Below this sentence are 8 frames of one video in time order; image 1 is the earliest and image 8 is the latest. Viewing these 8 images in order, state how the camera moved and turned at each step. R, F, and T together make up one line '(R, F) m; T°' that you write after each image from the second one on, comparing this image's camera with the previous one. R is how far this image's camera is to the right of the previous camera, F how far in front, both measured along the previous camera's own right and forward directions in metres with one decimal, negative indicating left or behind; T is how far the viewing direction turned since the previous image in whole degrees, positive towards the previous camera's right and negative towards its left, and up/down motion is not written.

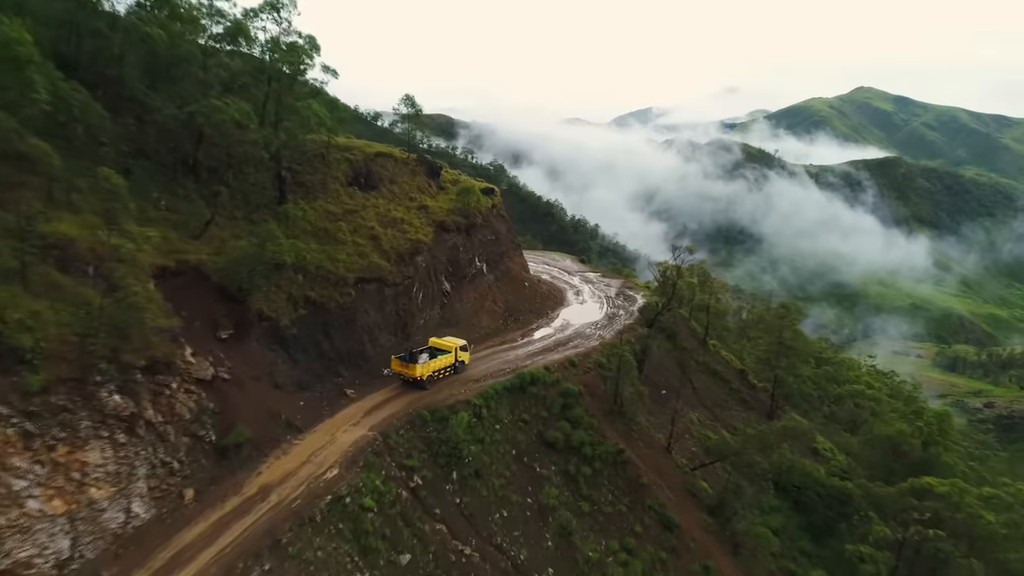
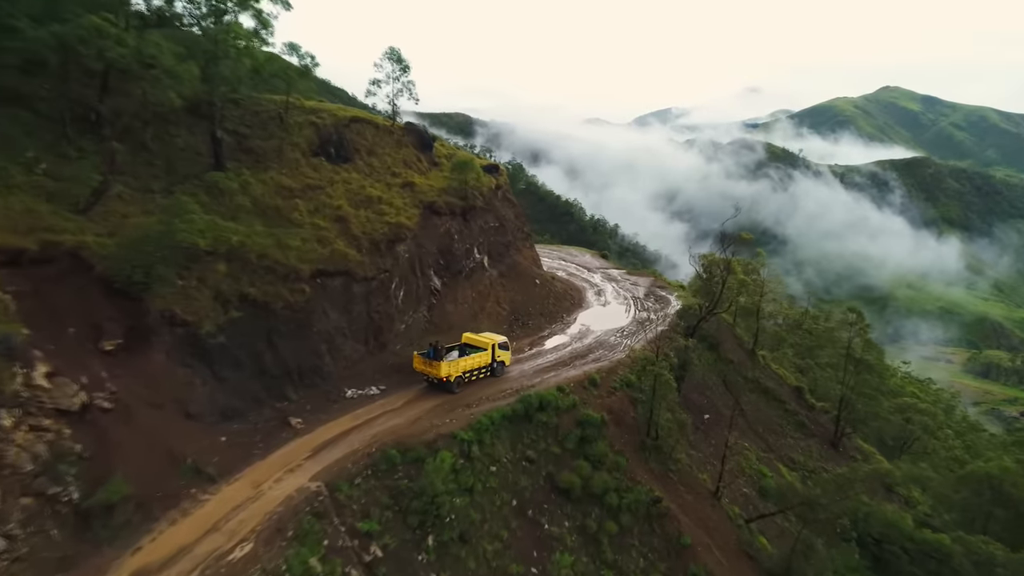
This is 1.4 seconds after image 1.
(+0.7, +9.4) m; -1°
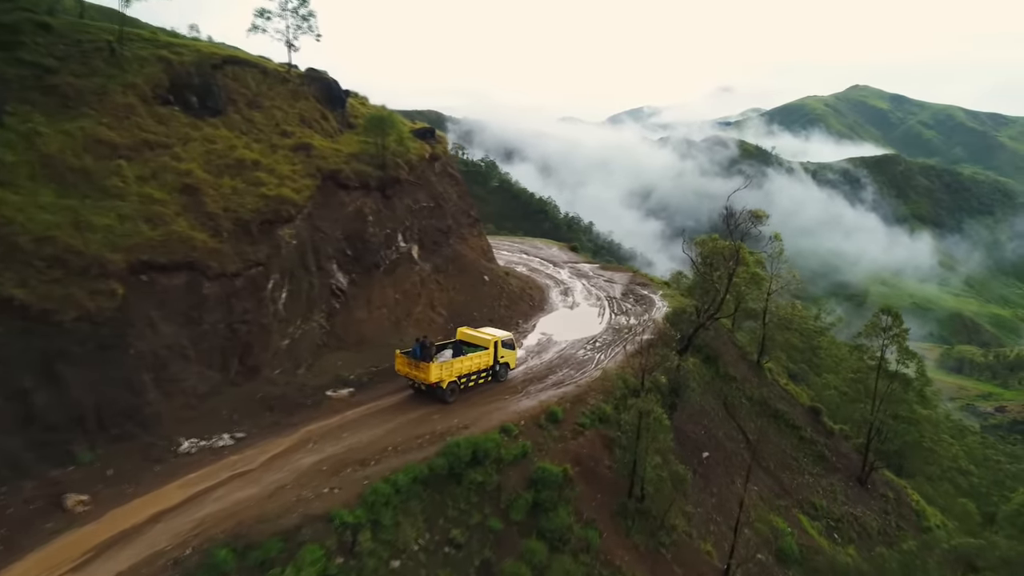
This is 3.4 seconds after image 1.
(+1.7, +9.8) m; +2°
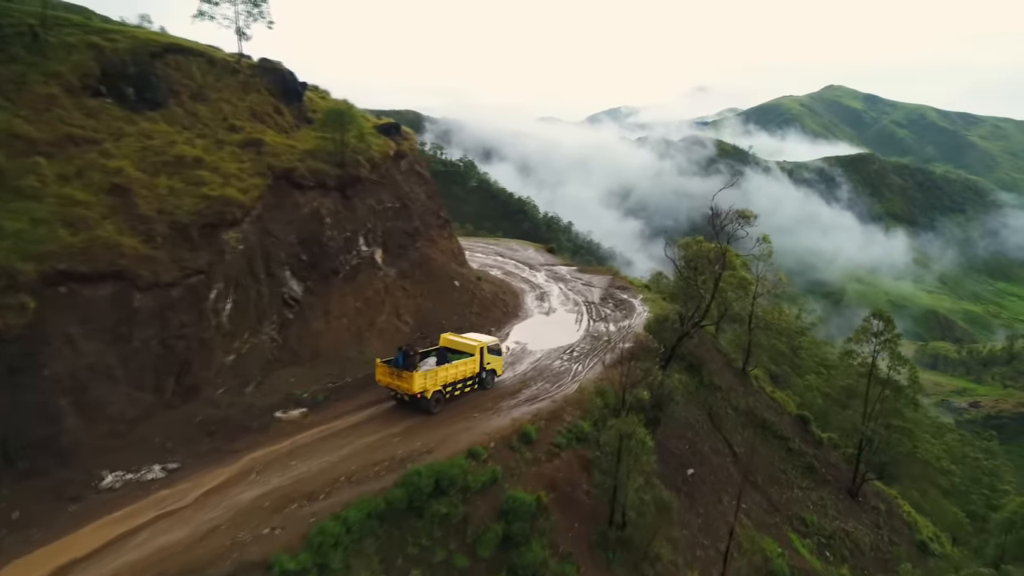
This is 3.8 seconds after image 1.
(+0.4, +2.1) m; +2°
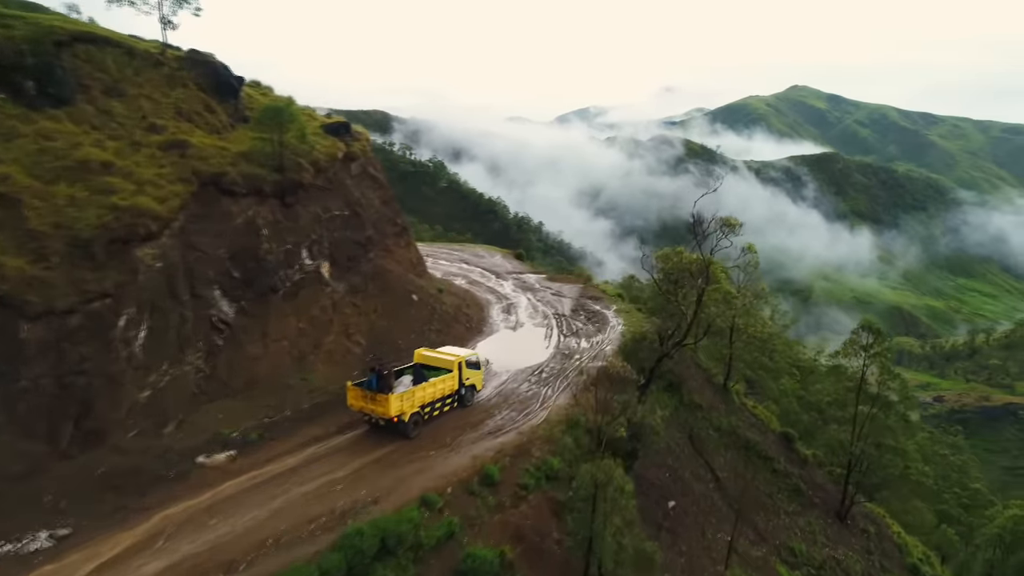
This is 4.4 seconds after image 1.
(+0.4, +2.7) m; +2°
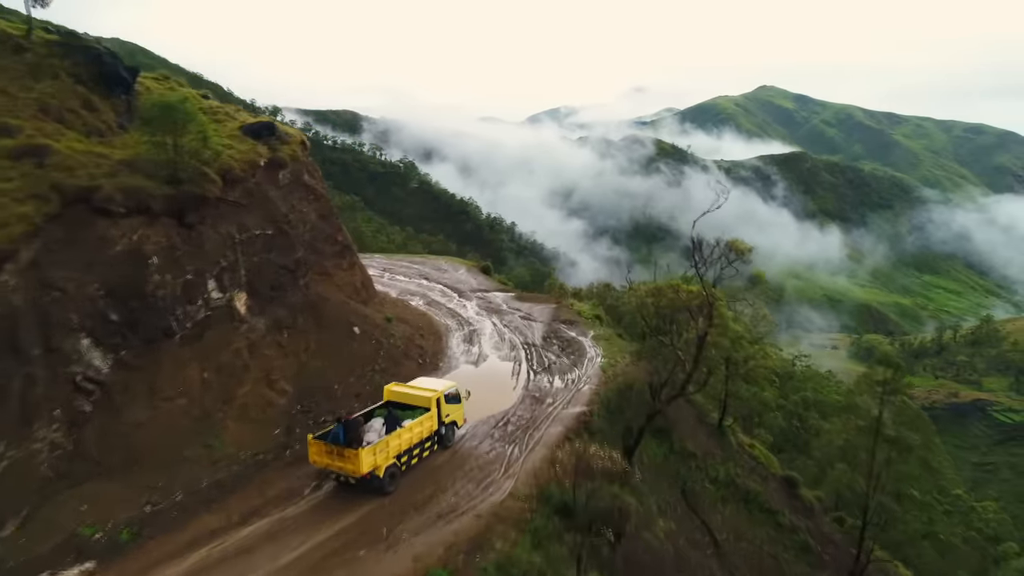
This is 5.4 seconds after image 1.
(+0.5, +4.6) m; +2°
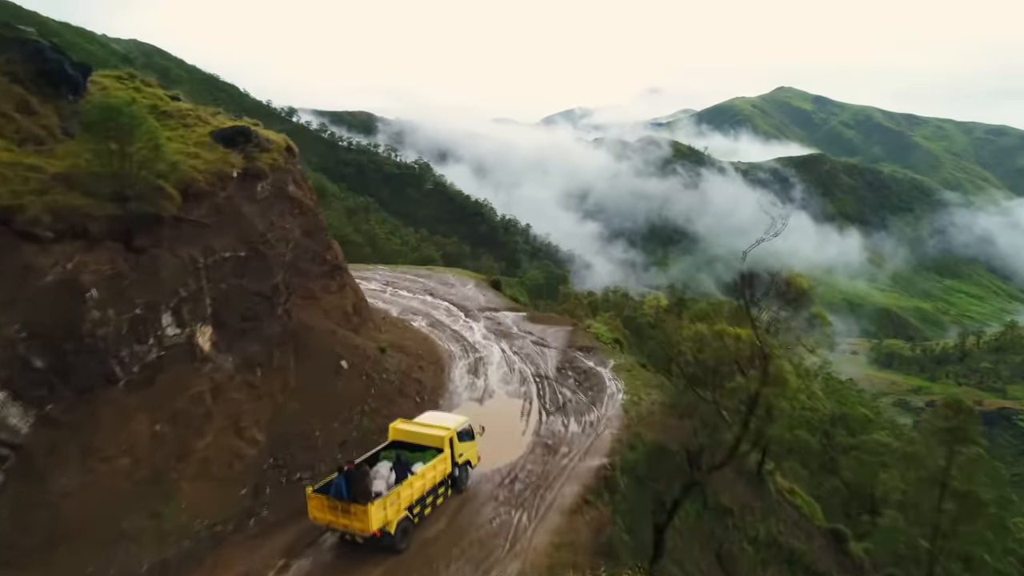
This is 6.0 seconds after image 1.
(+0.1, +3.3) m; -1°
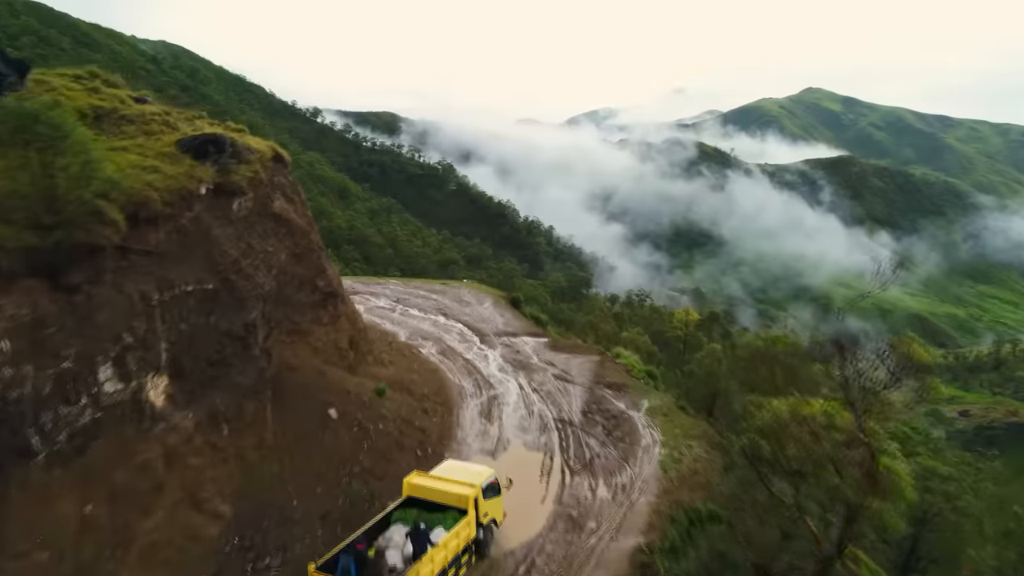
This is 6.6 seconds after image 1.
(+0.1, +3.5) m; -2°
